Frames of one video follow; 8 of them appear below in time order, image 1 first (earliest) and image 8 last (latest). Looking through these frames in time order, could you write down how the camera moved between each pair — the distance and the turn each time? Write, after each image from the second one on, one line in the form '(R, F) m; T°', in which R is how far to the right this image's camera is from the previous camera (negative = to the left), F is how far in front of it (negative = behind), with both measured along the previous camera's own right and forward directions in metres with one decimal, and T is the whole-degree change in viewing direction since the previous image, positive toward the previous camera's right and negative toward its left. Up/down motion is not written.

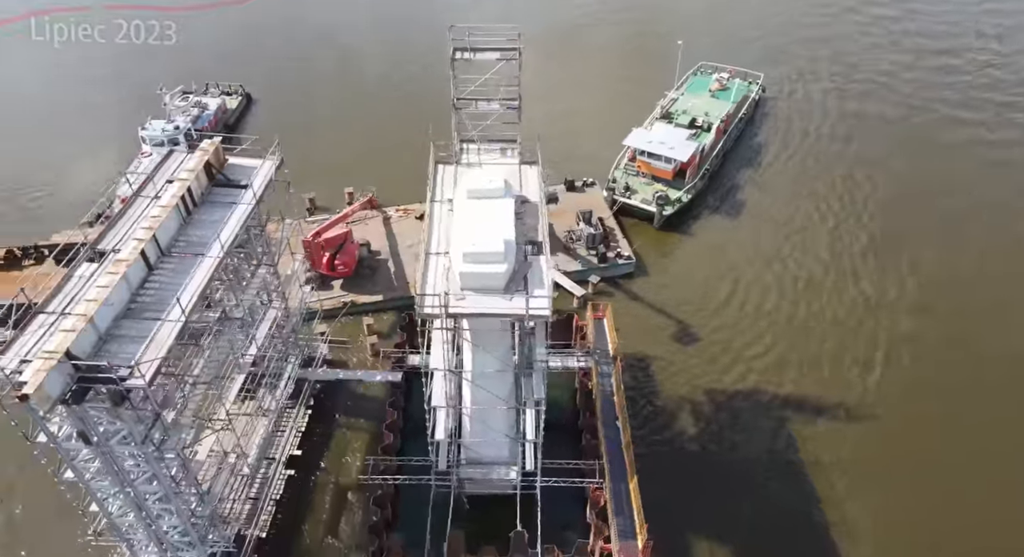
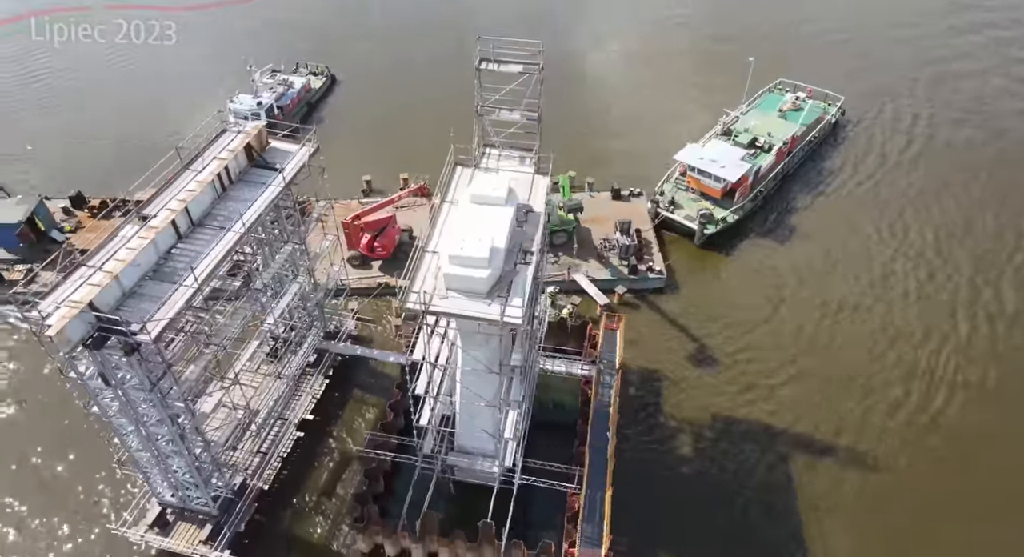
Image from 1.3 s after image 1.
(+3.1, -0.8) m; -7°
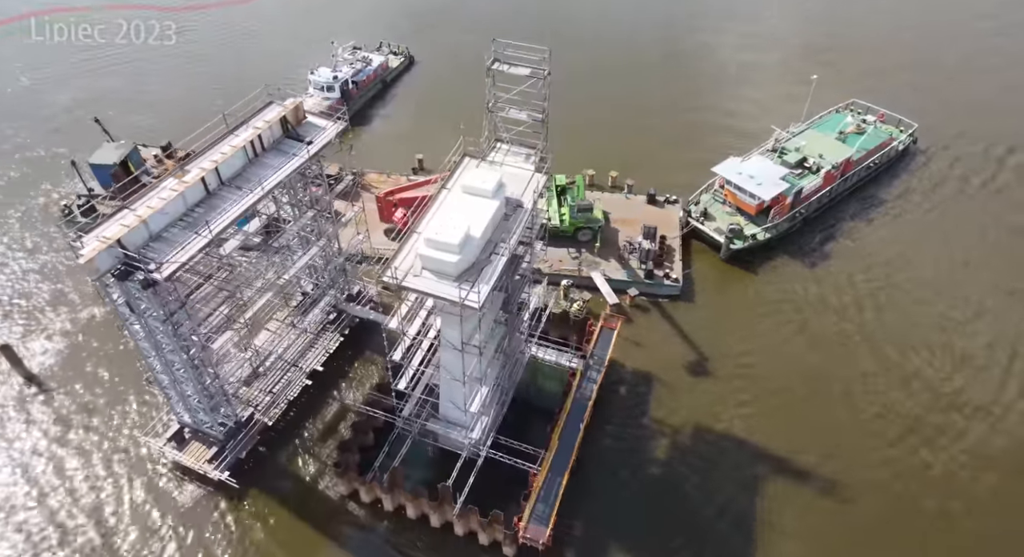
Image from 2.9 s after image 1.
(+4.0, -1.5) m; -7°
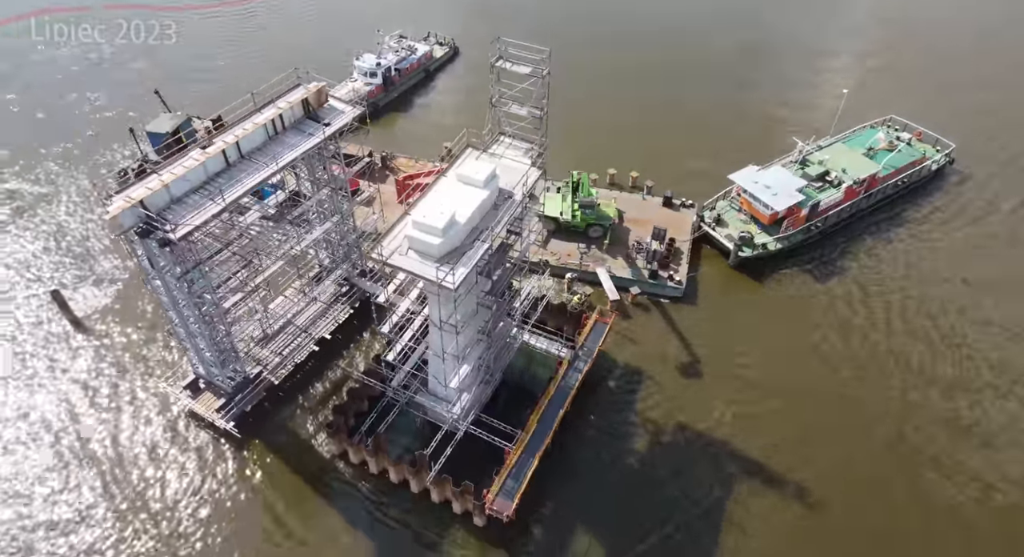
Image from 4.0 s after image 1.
(+2.7, -1.4) m; -4°
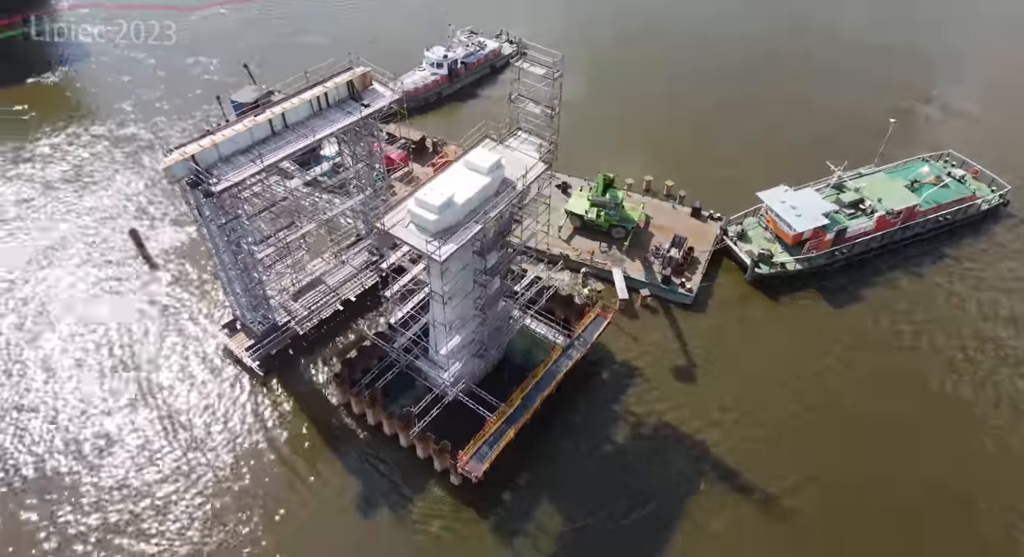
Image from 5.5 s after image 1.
(+3.7, -2.2) m; -6°
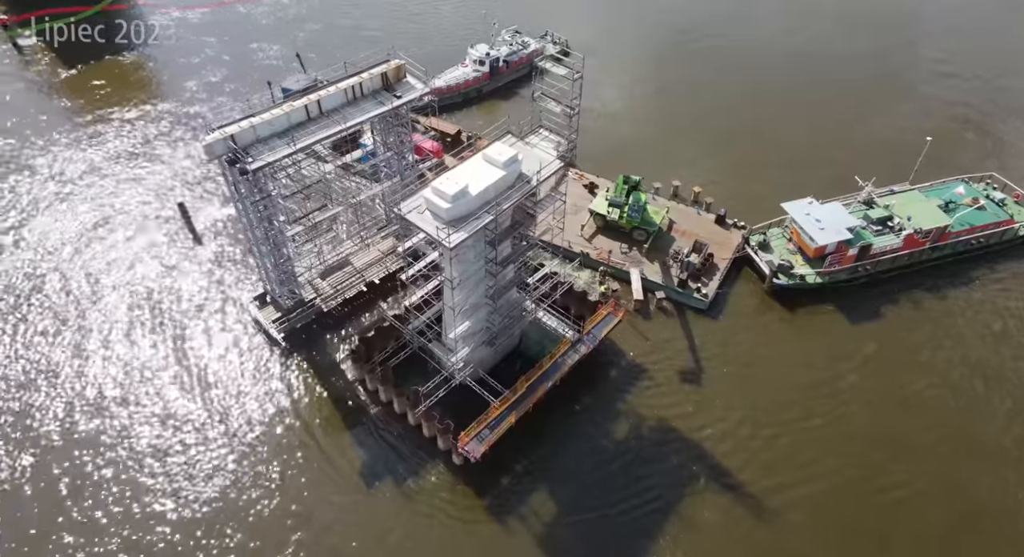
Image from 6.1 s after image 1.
(+1.6, -1.1) m; -4°
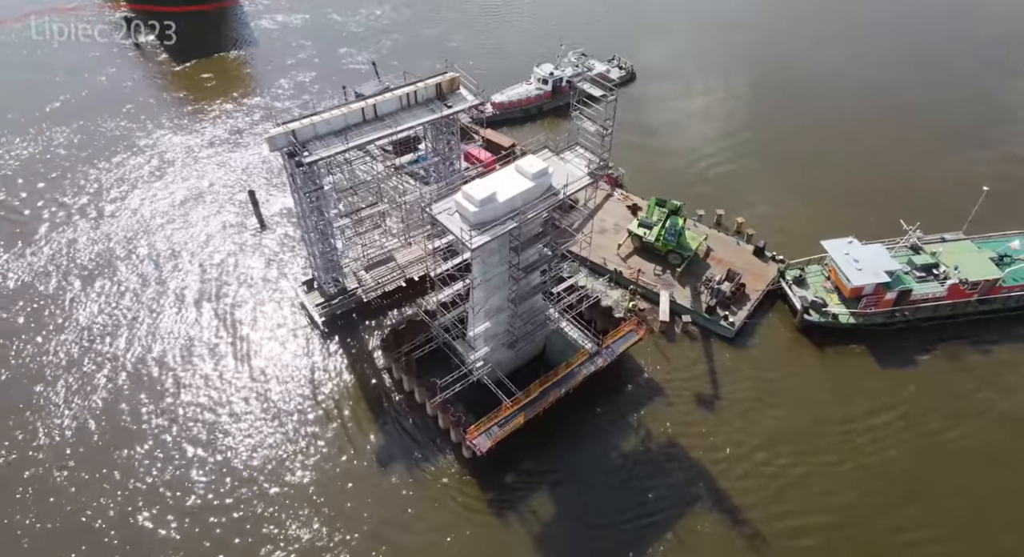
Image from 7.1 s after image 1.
(+2.2, -1.6) m; -6°
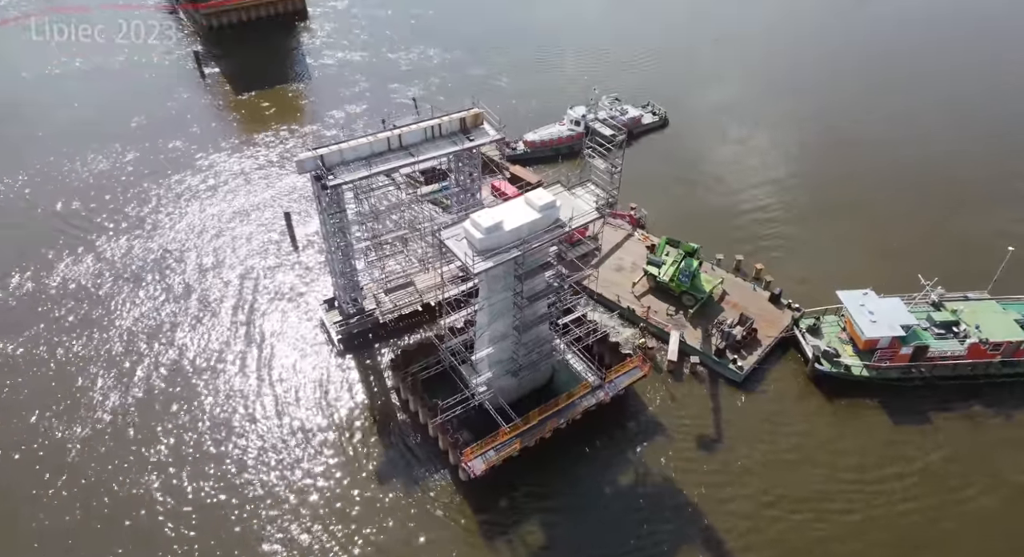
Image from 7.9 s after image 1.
(+1.8, -1.0) m; -4°
